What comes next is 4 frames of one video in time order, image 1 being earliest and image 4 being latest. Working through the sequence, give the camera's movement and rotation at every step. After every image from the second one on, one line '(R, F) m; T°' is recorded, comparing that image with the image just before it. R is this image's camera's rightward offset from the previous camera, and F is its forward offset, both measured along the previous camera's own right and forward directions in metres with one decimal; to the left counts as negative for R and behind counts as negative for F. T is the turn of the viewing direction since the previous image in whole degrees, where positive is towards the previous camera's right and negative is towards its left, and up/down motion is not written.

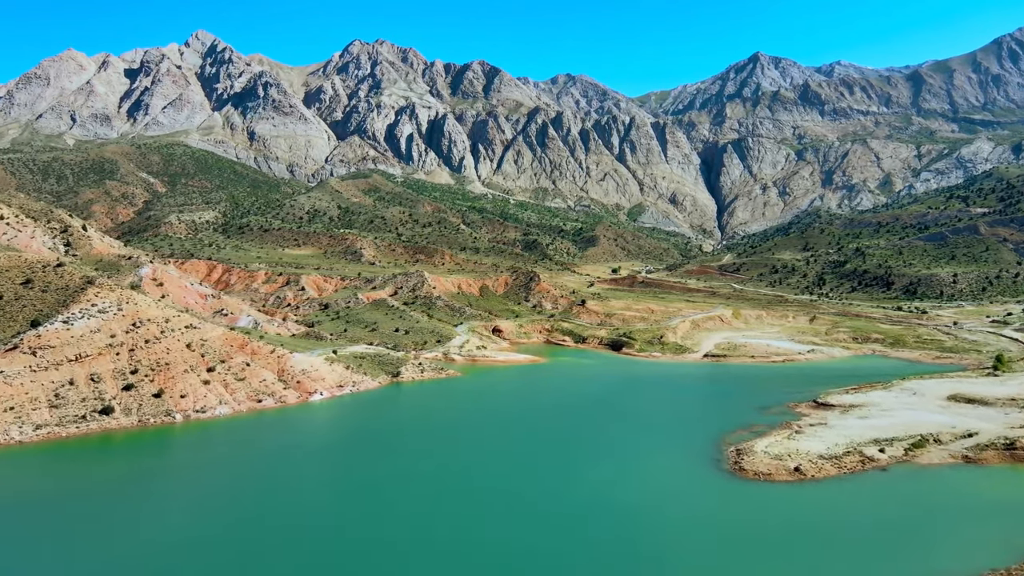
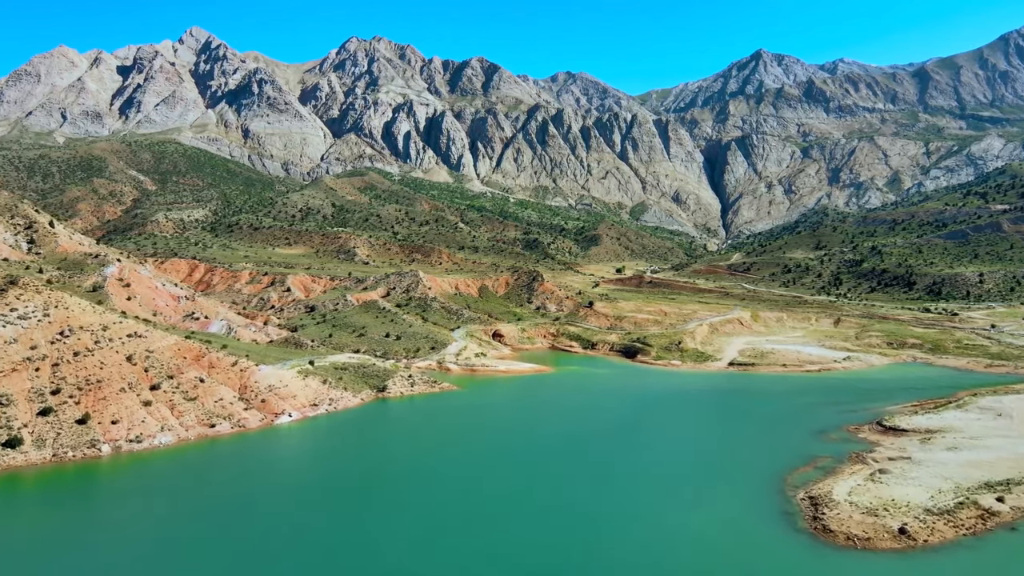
(-0.4, +9.0) m; 0°
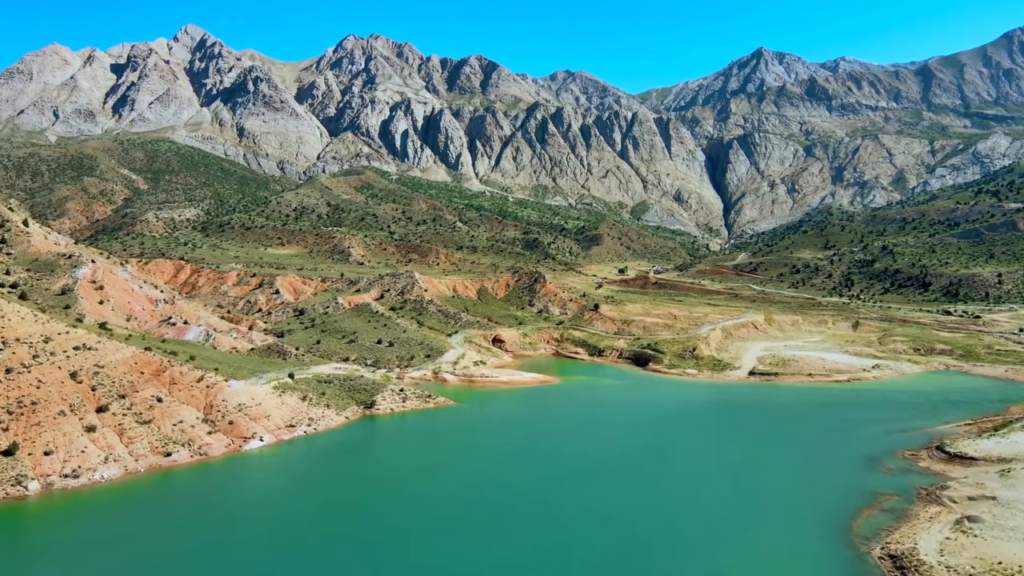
(-0.4, +6.1) m; 0°
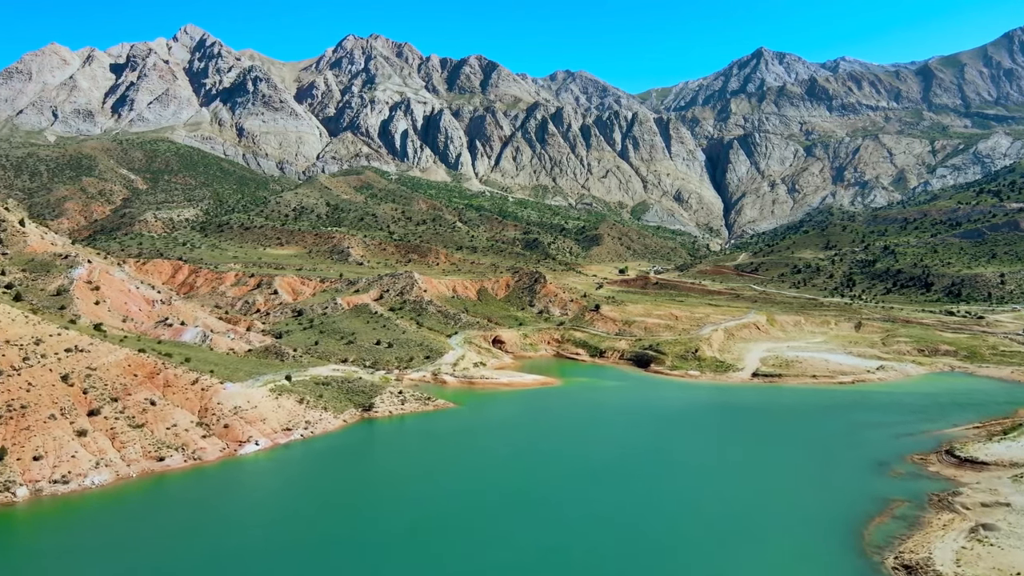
(-0.1, +0.8) m; 0°
